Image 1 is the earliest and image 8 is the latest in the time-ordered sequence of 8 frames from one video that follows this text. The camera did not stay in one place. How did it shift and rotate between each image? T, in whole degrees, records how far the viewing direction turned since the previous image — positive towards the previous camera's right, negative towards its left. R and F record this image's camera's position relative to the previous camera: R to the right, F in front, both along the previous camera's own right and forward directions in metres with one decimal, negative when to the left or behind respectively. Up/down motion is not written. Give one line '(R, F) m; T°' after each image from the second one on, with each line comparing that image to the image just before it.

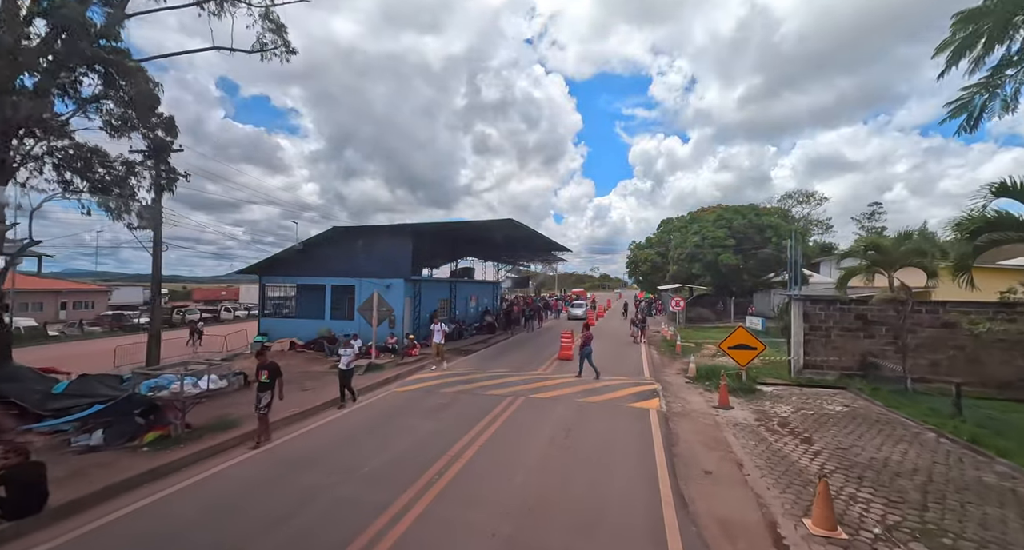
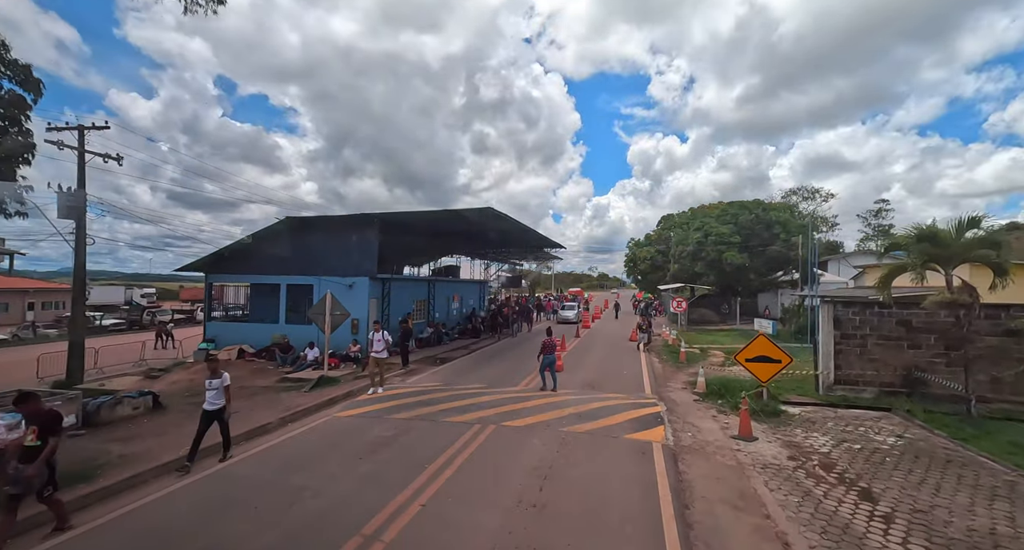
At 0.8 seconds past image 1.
(+0.6, +2.0) m; 0°
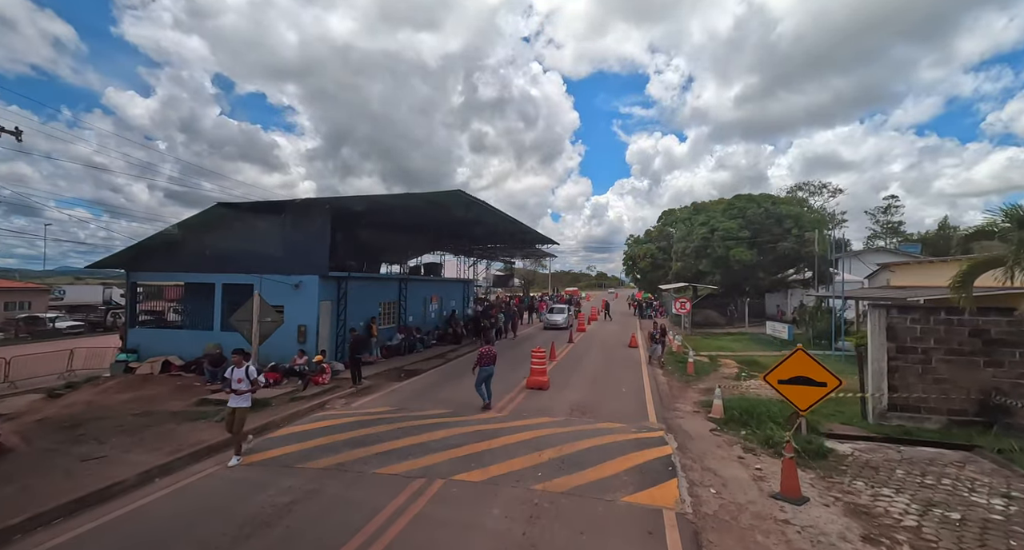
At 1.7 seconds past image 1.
(+0.6, +2.2) m; 0°
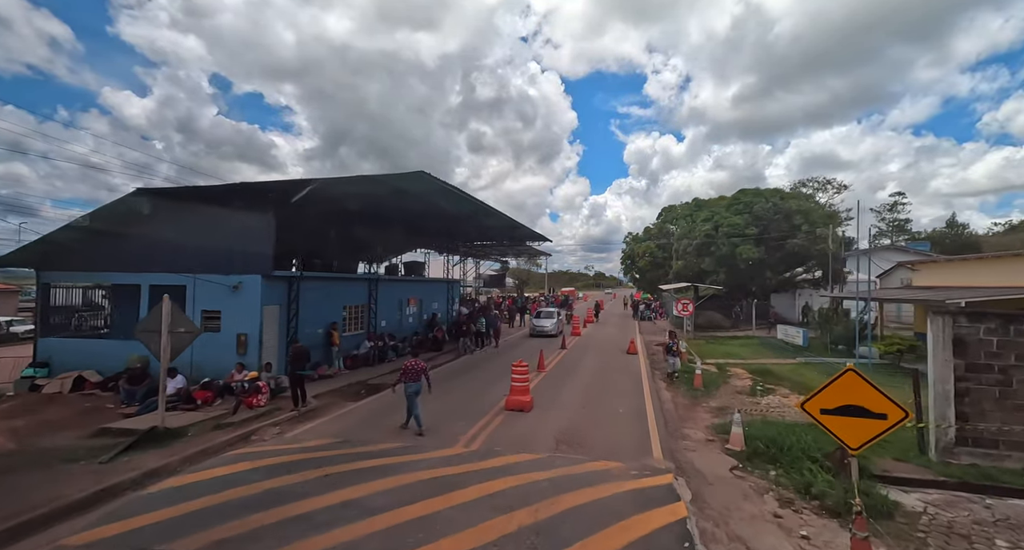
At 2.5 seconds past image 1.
(+0.5, +1.8) m; 0°
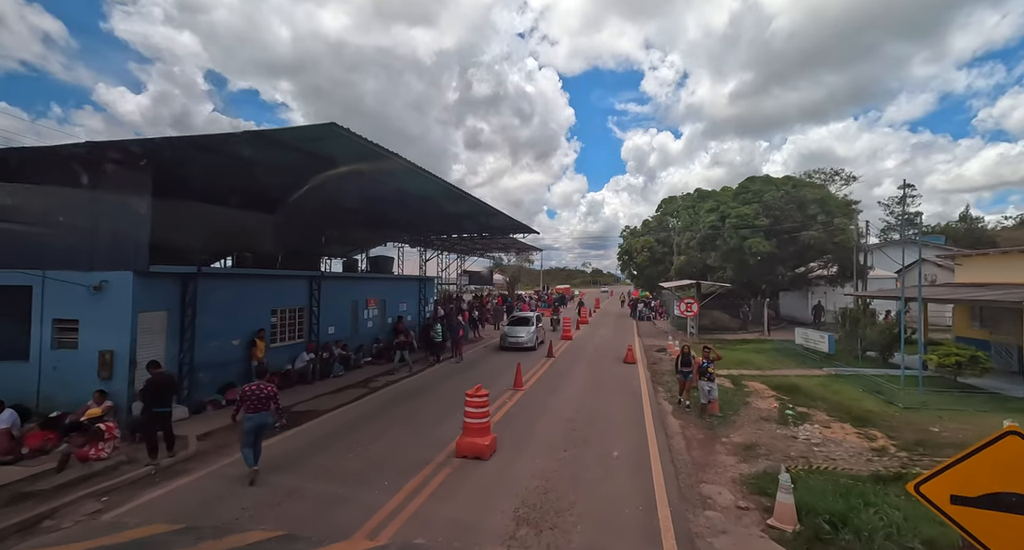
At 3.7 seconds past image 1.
(+0.7, +2.5) m; 0°
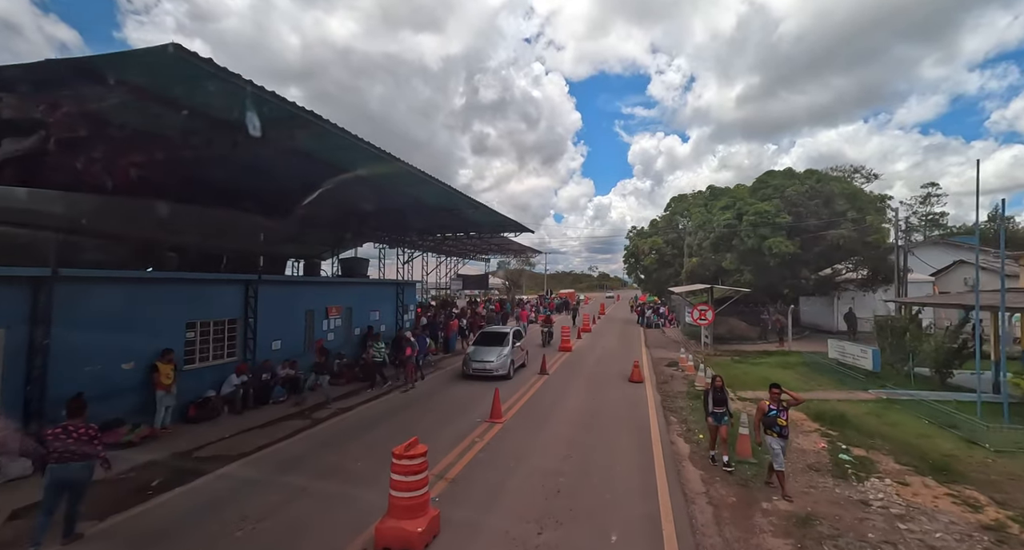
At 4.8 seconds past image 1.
(+0.7, +2.1) m; -1°
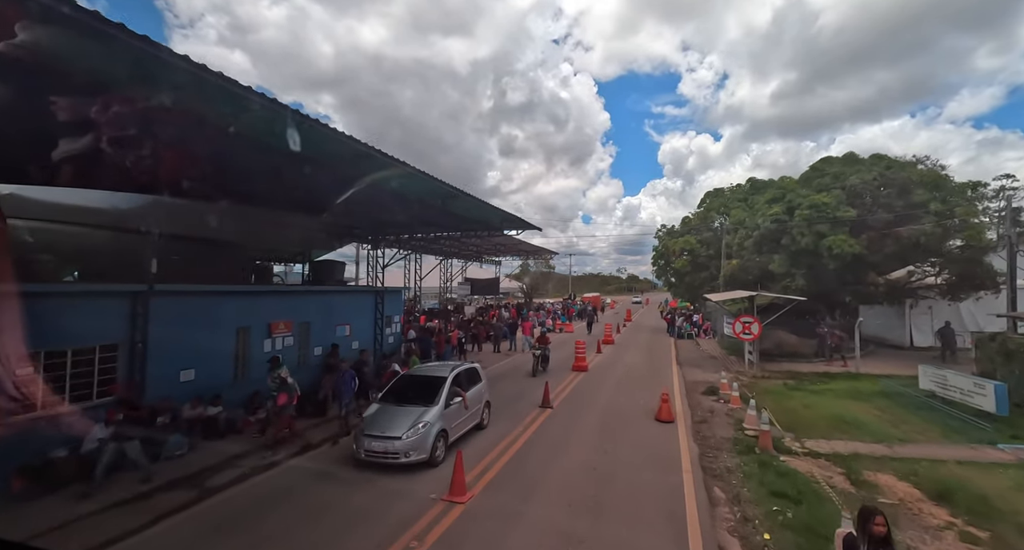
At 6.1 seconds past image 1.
(+0.9, +2.8) m; -4°
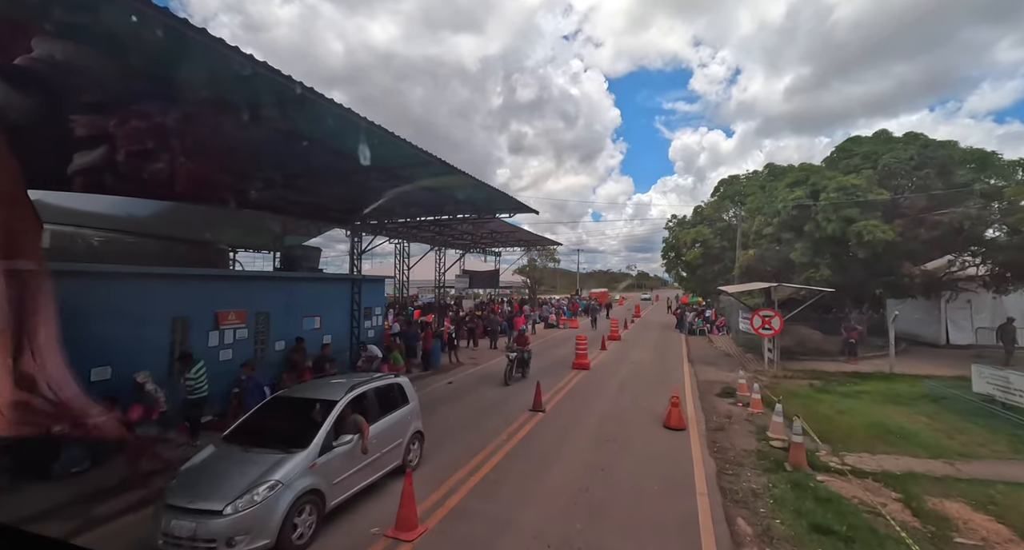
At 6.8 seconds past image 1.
(+0.5, +1.4) m; -1°
